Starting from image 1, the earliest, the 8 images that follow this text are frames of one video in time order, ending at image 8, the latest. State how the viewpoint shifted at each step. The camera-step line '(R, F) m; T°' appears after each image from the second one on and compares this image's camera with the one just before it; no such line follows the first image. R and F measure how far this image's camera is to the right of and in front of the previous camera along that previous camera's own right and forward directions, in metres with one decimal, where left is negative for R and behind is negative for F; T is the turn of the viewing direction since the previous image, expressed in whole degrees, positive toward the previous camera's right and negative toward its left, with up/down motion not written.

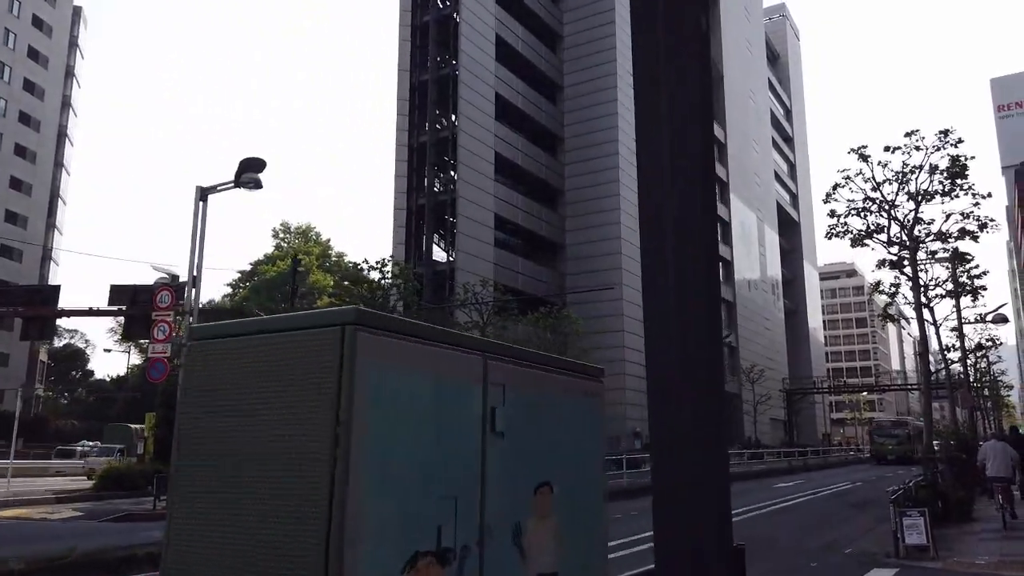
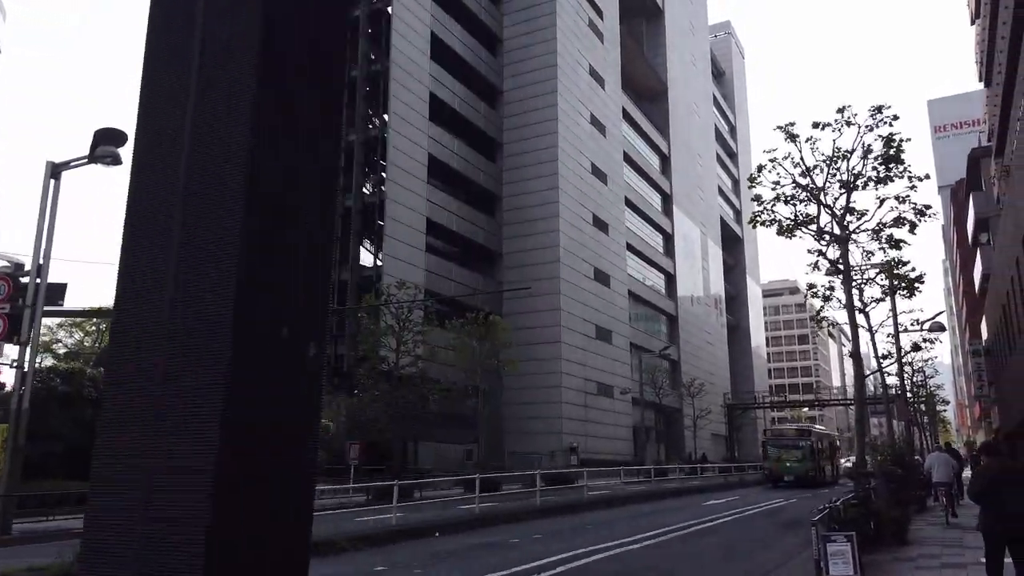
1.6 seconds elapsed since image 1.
(+1.2, +2.0) m; +4°
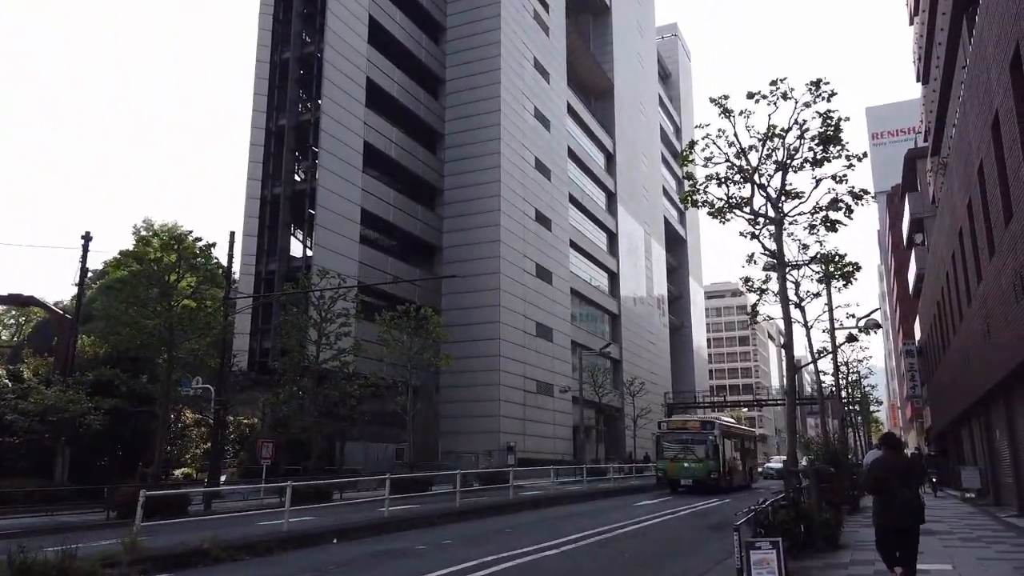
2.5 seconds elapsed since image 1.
(+0.7, +1.2) m; +4°
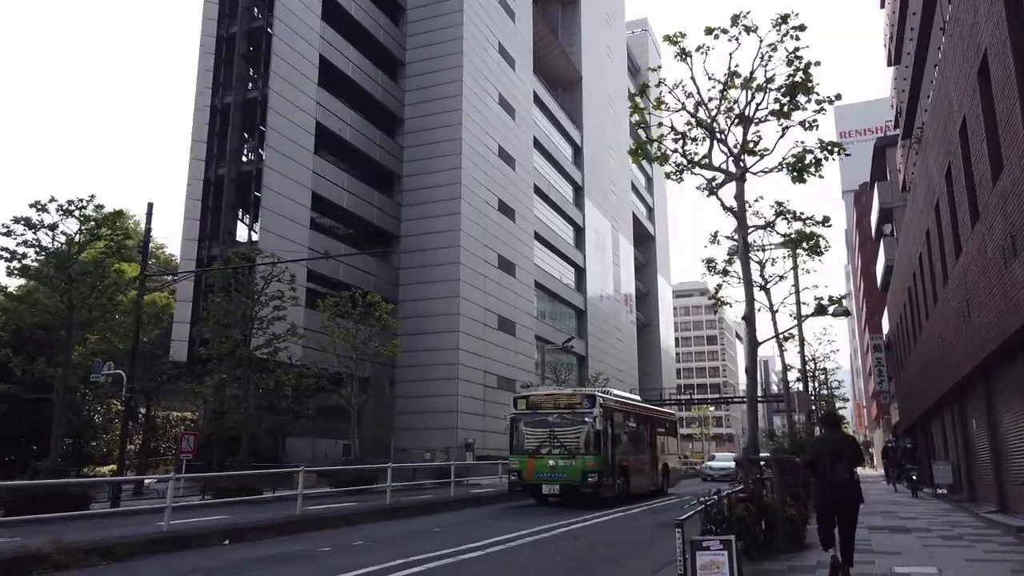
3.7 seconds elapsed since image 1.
(+0.7, +1.7) m; +2°
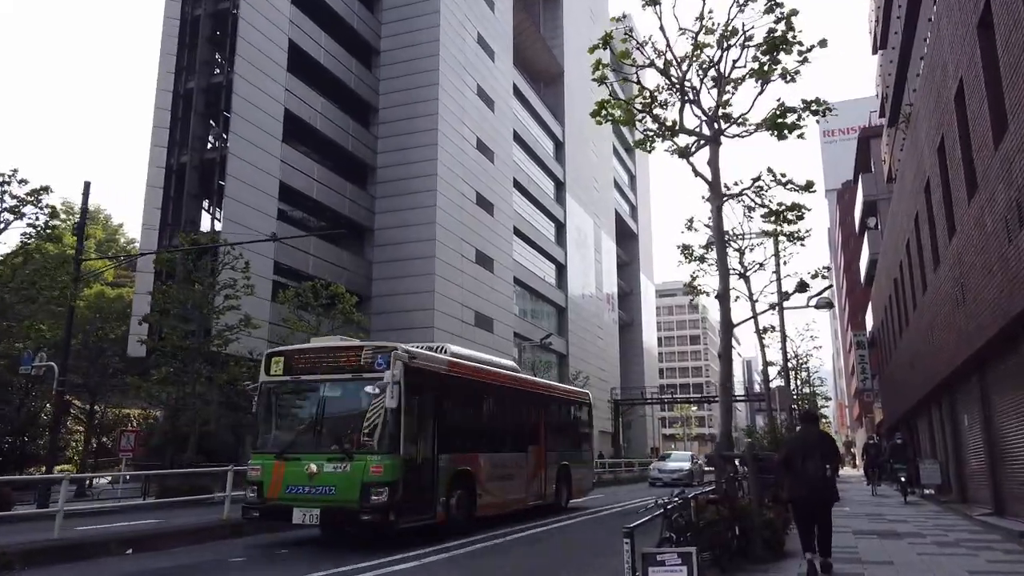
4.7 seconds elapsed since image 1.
(+0.5, +1.3) m; +1°
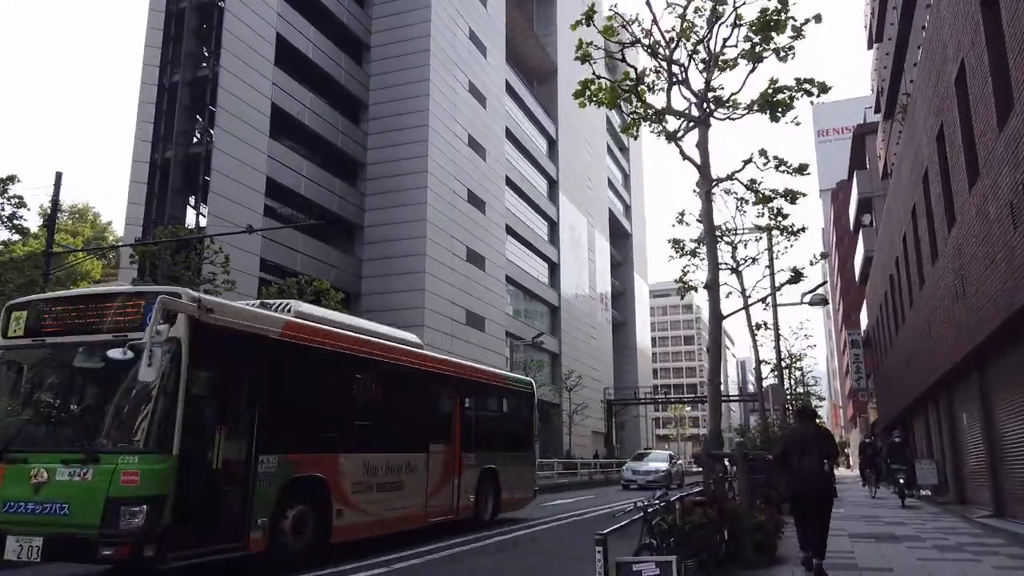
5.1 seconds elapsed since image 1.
(+0.2, +0.6) m; 0°
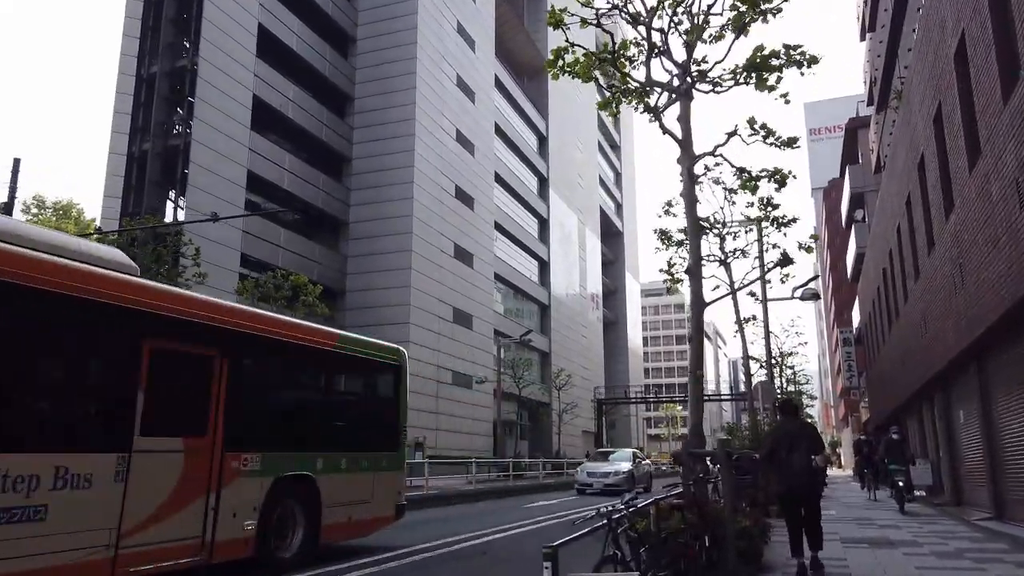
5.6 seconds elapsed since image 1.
(+0.3, +0.8) m; +1°
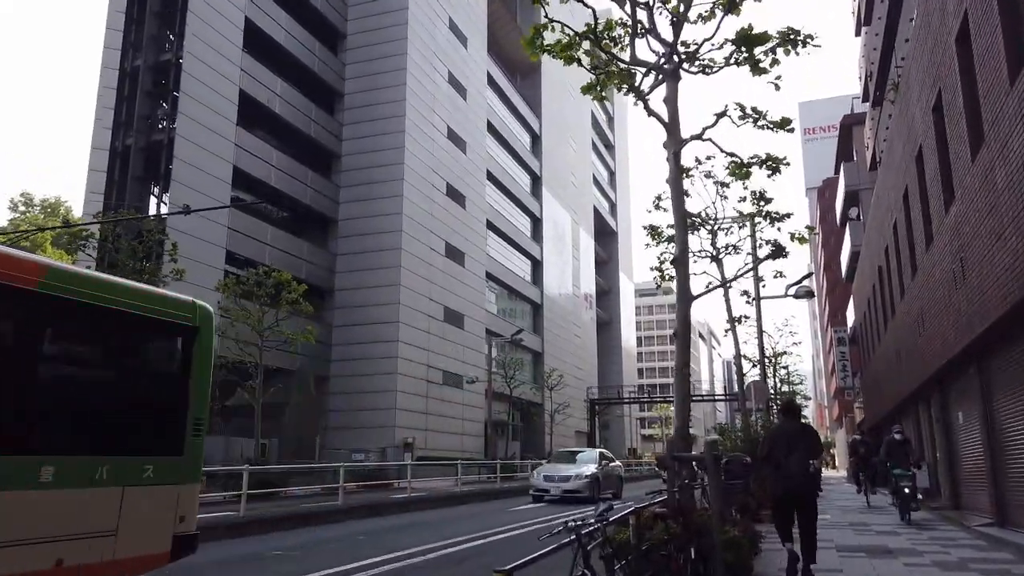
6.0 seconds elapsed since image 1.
(+0.2, +0.6) m; 0°
